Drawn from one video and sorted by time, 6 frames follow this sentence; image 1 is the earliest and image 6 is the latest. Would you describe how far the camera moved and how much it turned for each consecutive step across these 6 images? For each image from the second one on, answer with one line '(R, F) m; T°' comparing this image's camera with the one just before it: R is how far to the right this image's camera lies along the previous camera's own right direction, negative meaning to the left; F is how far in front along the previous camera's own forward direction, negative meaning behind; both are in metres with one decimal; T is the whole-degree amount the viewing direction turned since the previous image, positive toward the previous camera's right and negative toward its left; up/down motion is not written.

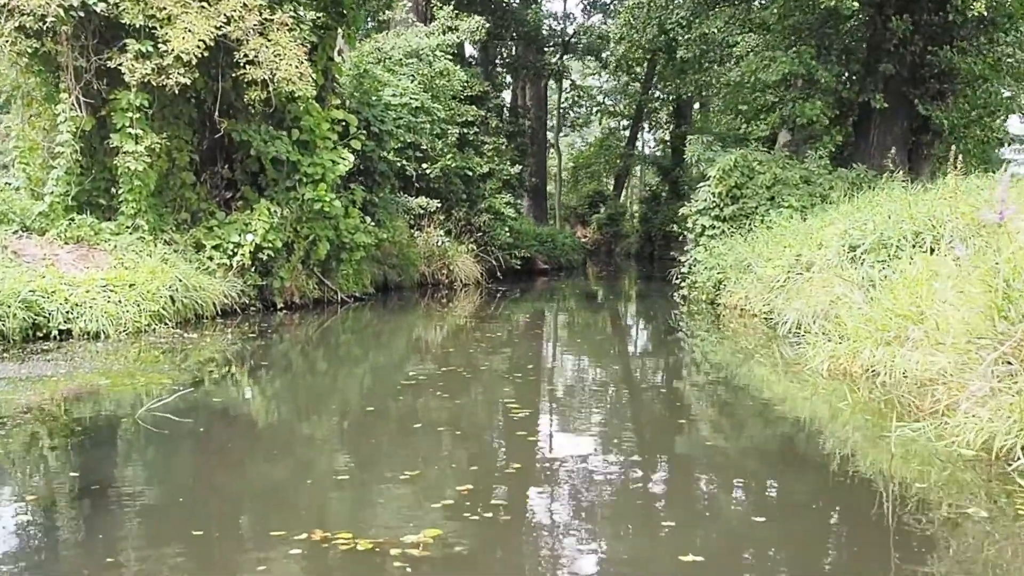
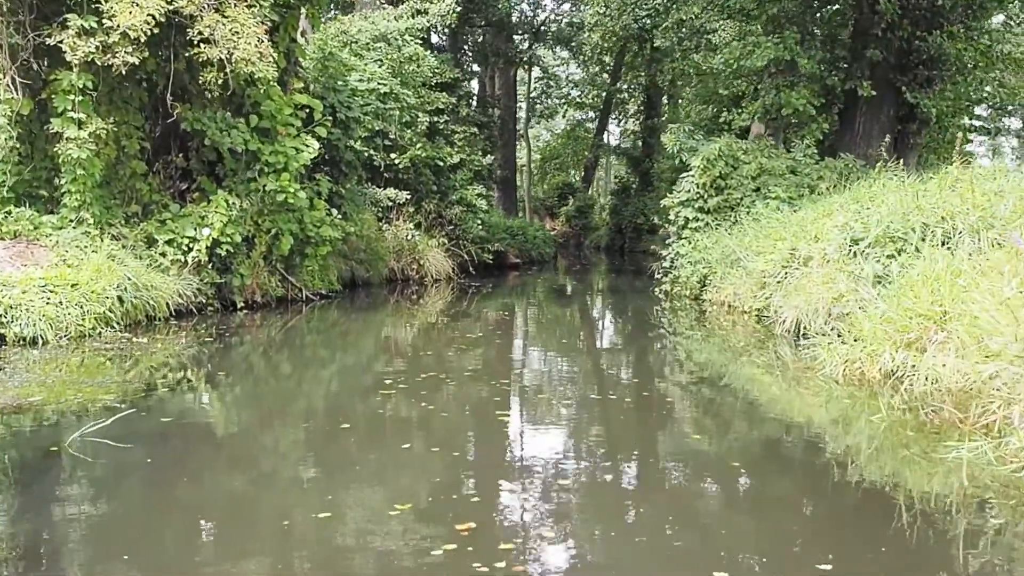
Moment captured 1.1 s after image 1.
(-0.1, +0.5) m; +3°
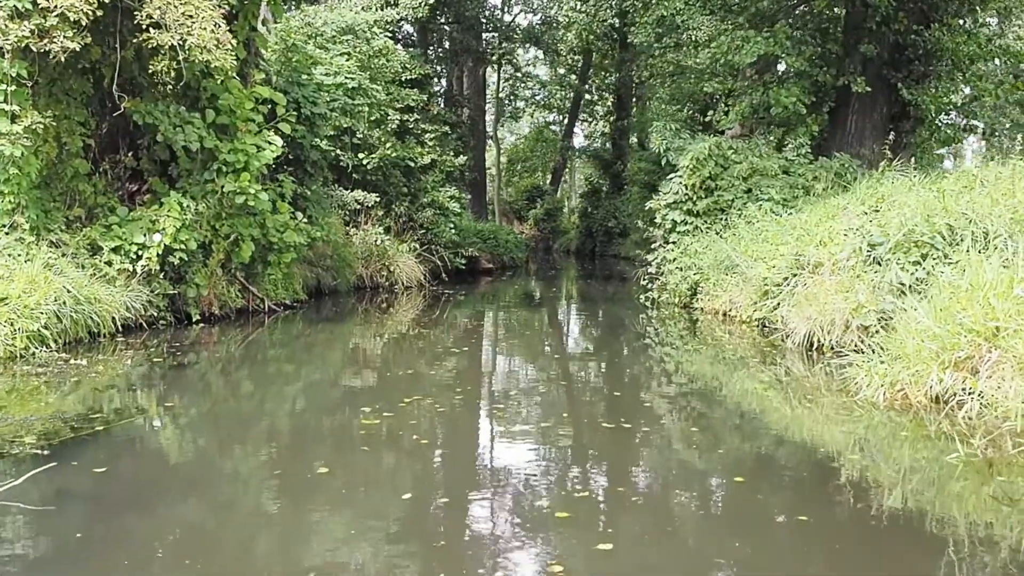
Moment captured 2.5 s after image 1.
(-0.2, +0.6) m; +3°
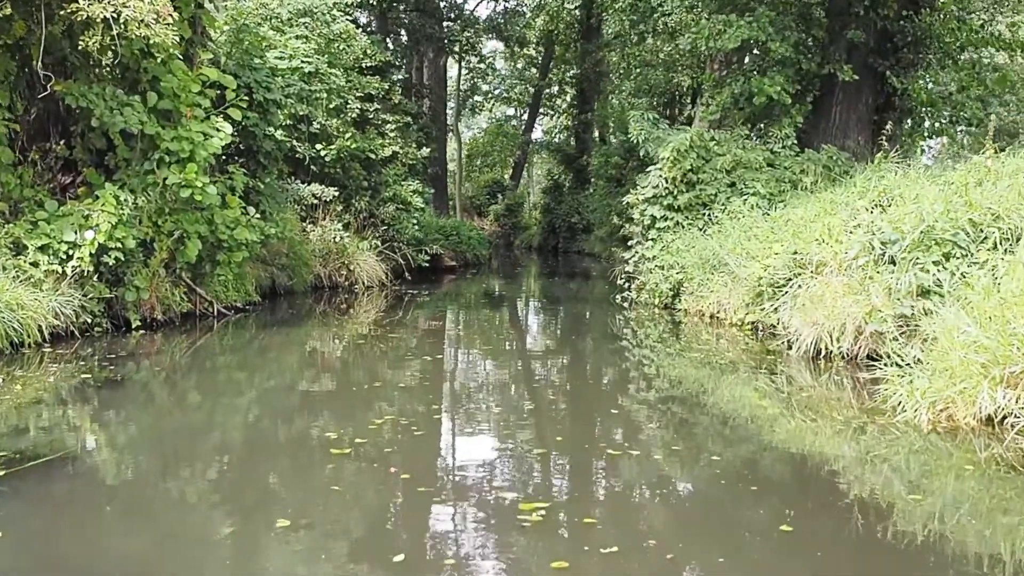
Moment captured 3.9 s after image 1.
(-0.2, +0.6) m; +3°
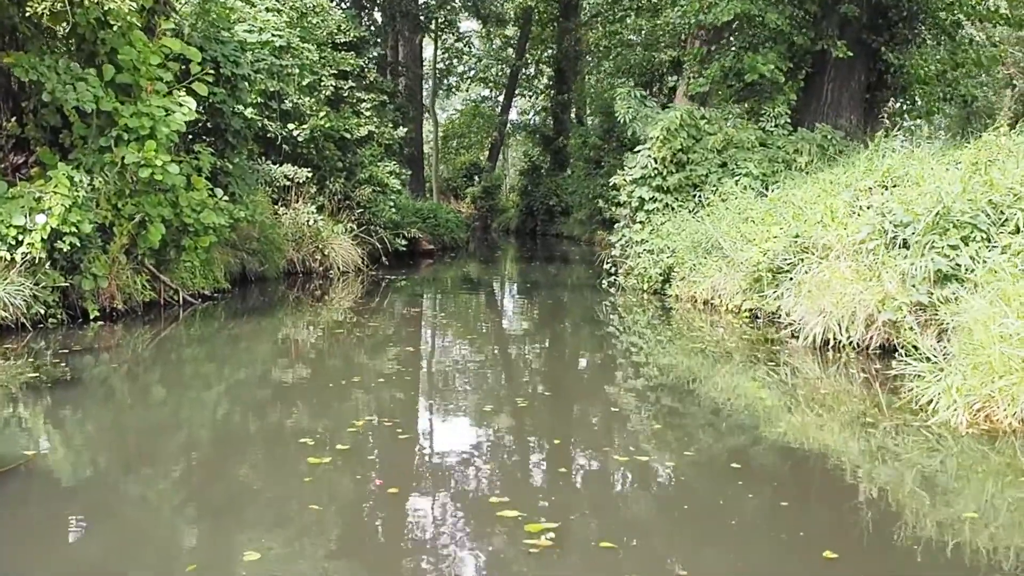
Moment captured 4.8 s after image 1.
(-0.1, +0.4) m; +2°
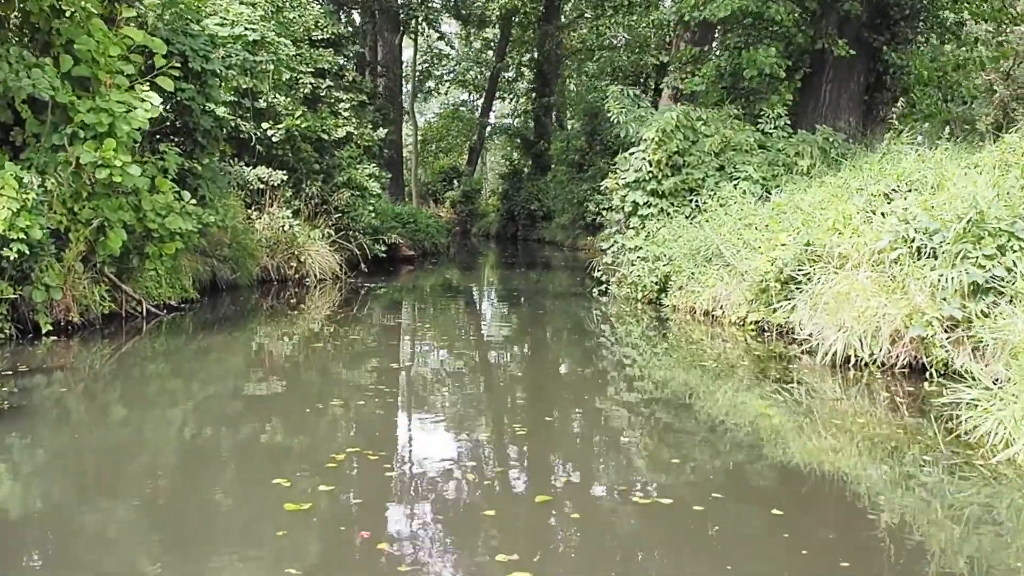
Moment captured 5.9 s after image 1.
(-0.1, +0.5) m; +2°
